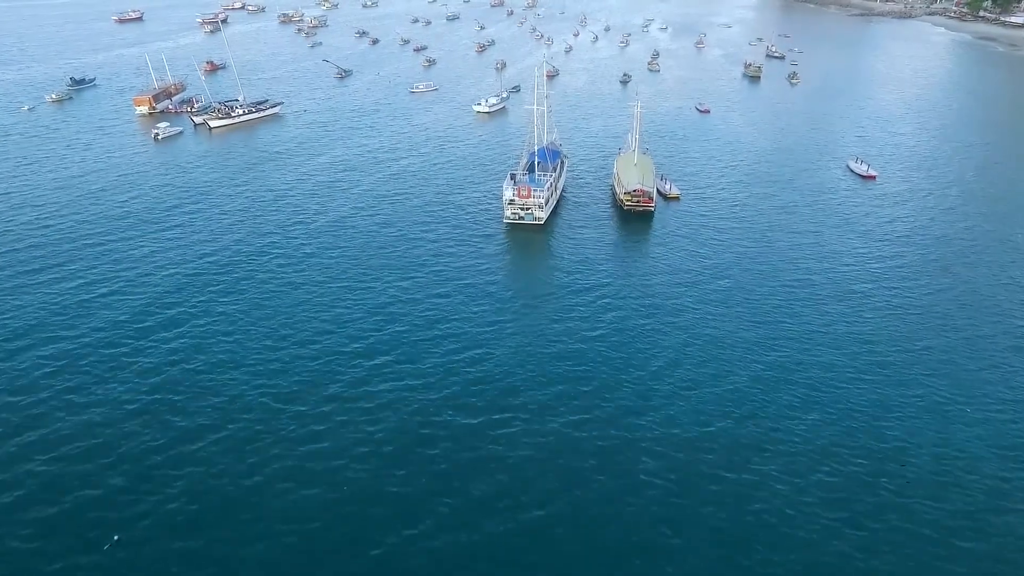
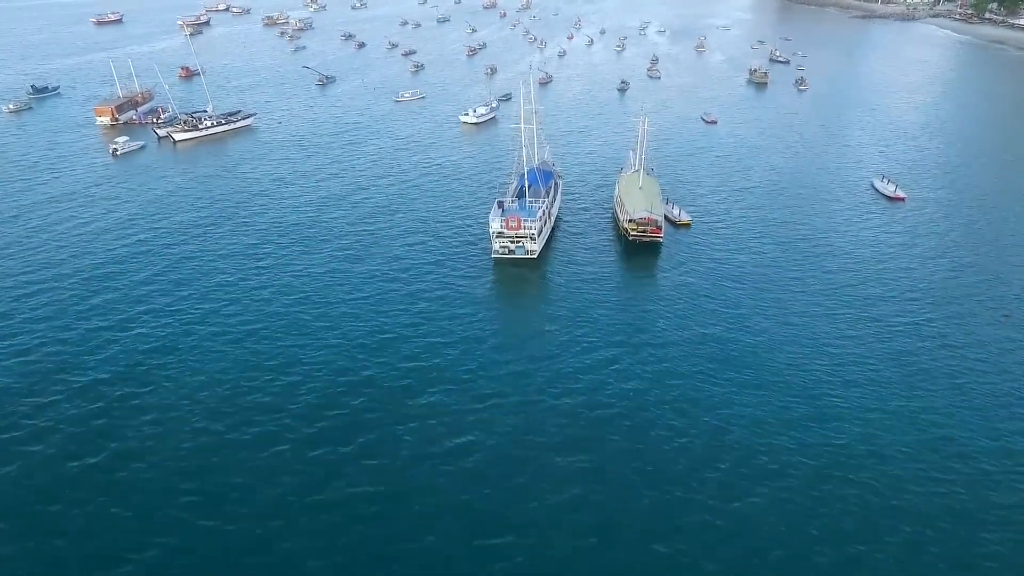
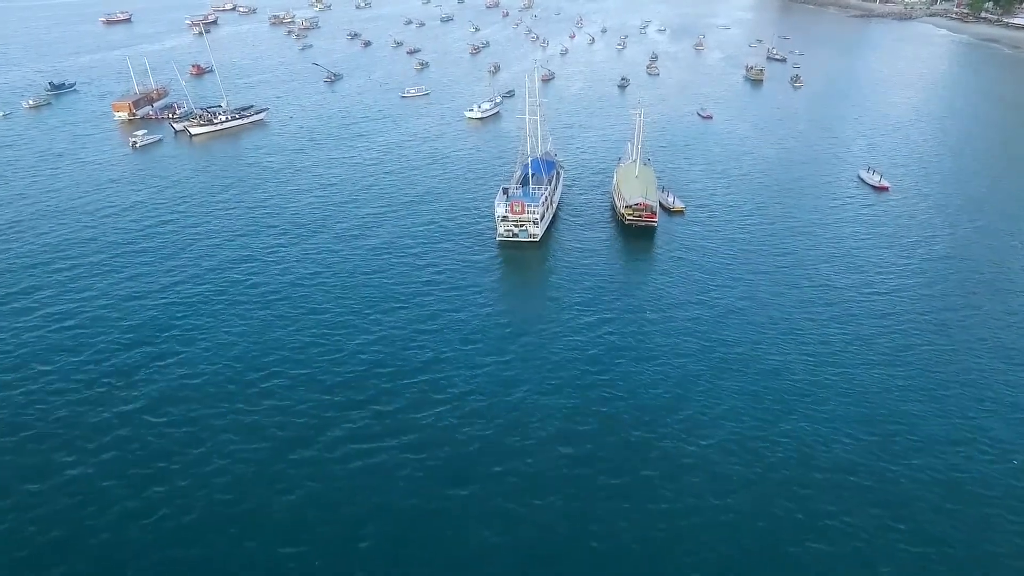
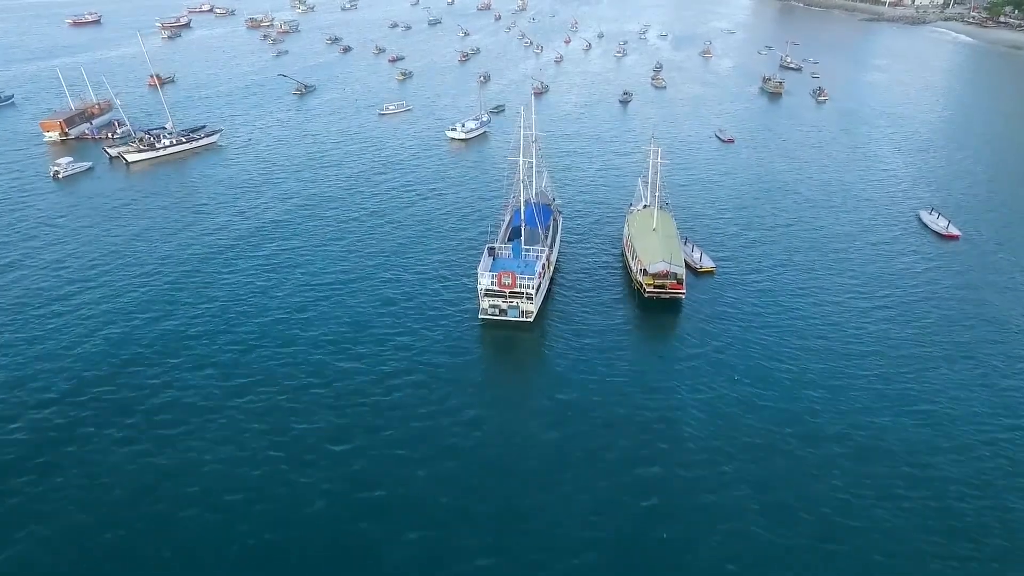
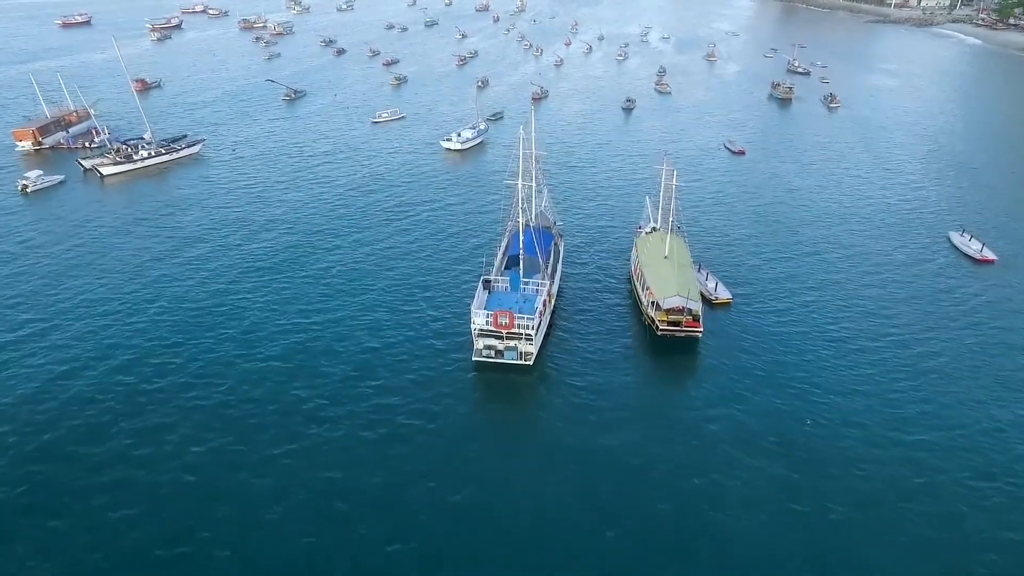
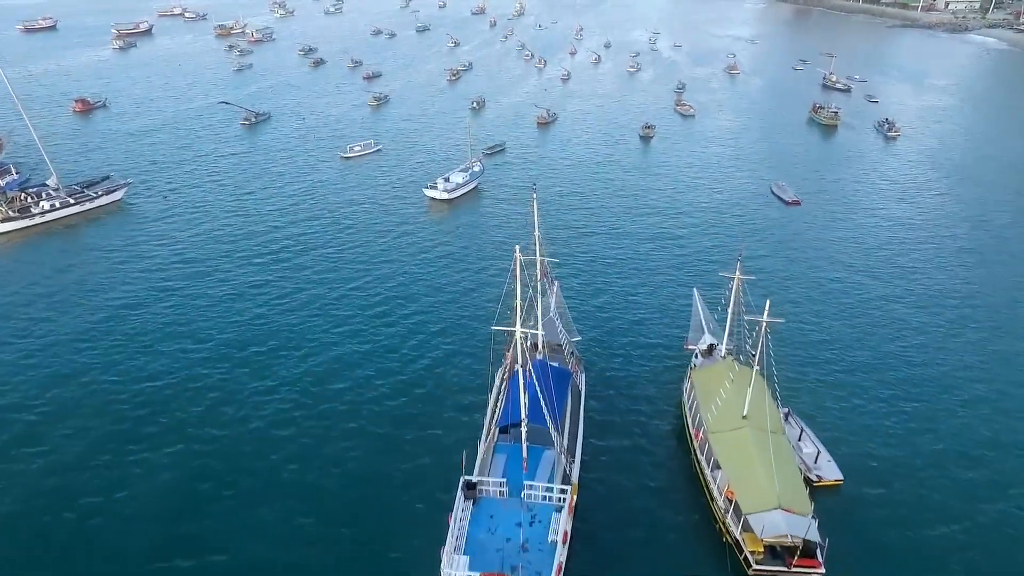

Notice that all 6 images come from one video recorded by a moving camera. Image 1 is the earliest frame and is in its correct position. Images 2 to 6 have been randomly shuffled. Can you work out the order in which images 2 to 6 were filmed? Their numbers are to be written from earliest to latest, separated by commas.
3, 2, 4, 5, 6
